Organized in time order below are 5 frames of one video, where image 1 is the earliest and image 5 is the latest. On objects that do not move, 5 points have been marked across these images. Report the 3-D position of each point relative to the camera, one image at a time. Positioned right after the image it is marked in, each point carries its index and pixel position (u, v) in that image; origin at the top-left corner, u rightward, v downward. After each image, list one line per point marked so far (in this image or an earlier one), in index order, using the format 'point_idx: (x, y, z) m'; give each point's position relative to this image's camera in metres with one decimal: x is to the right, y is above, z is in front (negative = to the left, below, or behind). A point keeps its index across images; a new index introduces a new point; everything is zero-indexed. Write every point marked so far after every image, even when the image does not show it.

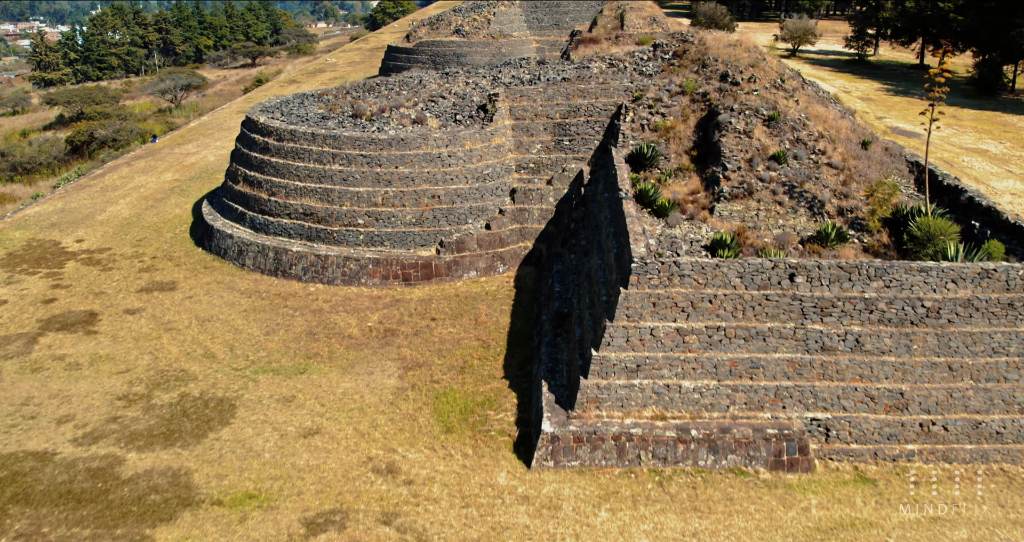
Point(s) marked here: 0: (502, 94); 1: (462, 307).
0: (-0.2, +3.4, +19.1) m
1: (-0.8, -0.6, +16.2) m
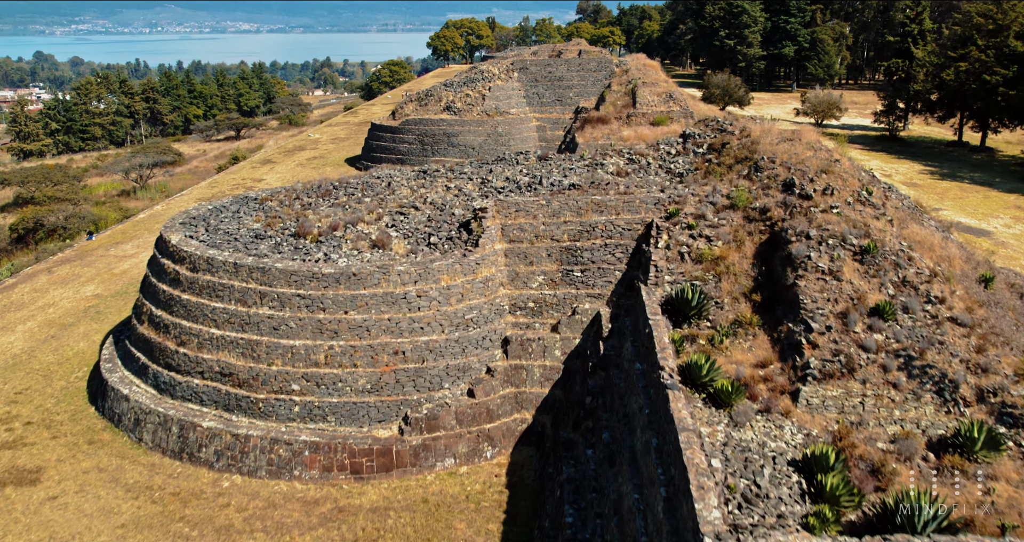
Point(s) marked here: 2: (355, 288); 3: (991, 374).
0: (-0.3, +0.9, +14.4) m
1: (-0.9, -2.9, +11.3) m
2: (-2.0, -0.2, +13.0) m
3: (+5.1, -1.1, +10.6) m
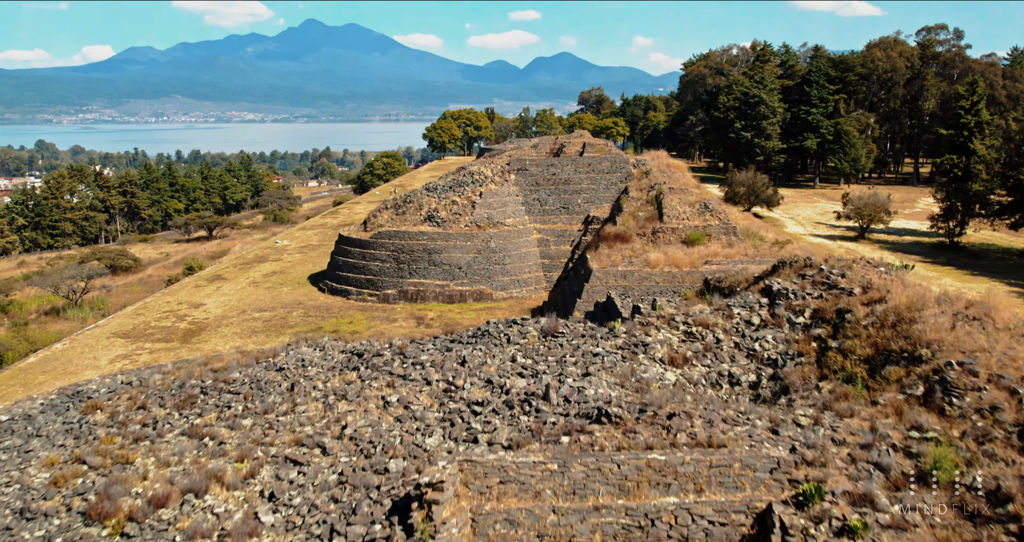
0: (-0.4, -1.5, +7.5) m
1: (-1.1, -5.0, +4.1) m
2: (-2.2, -2.5, +6.0) m
3: (+4.9, -3.2, +3.5) m
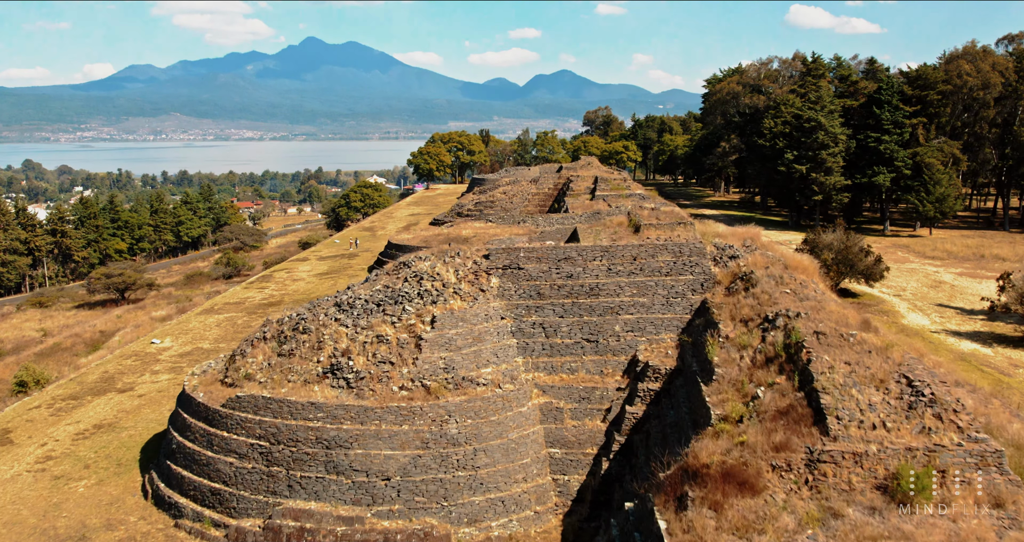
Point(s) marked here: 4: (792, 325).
0: (-0.8, -4.3, -6.6) m
1: (-1.4, -7.7, -10.1) m
2: (-2.5, -5.3, -8.1) m
3: (+4.6, -5.9, -10.6) m
4: (+3.8, -0.7, +13.6) m
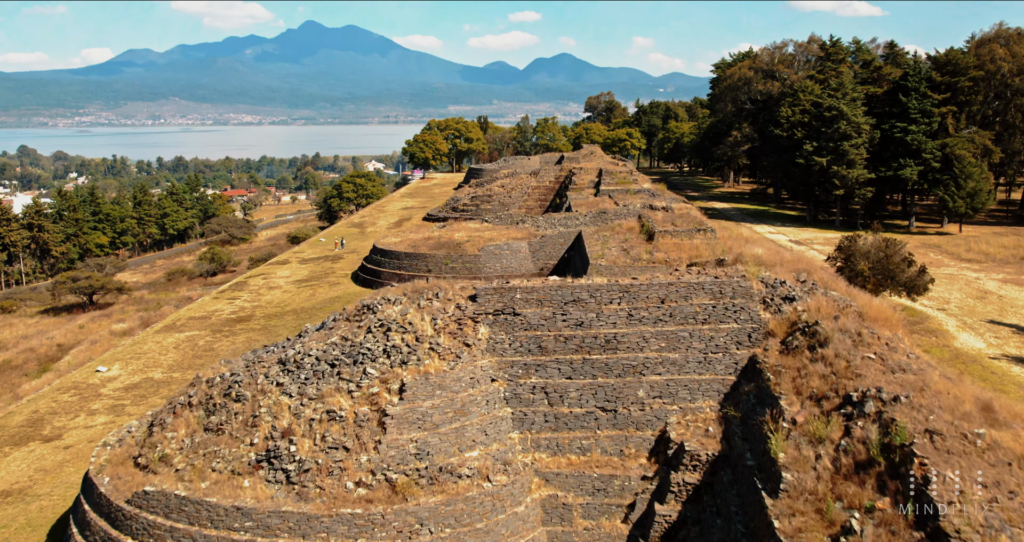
0: (-0.8, -5.3, -10.2) m
1: (-1.5, -8.8, -13.7) m
2: (-2.6, -6.3, -11.8) m
3: (+4.5, -6.9, -14.3) m
4: (+3.7, -1.4, +9.9) m
